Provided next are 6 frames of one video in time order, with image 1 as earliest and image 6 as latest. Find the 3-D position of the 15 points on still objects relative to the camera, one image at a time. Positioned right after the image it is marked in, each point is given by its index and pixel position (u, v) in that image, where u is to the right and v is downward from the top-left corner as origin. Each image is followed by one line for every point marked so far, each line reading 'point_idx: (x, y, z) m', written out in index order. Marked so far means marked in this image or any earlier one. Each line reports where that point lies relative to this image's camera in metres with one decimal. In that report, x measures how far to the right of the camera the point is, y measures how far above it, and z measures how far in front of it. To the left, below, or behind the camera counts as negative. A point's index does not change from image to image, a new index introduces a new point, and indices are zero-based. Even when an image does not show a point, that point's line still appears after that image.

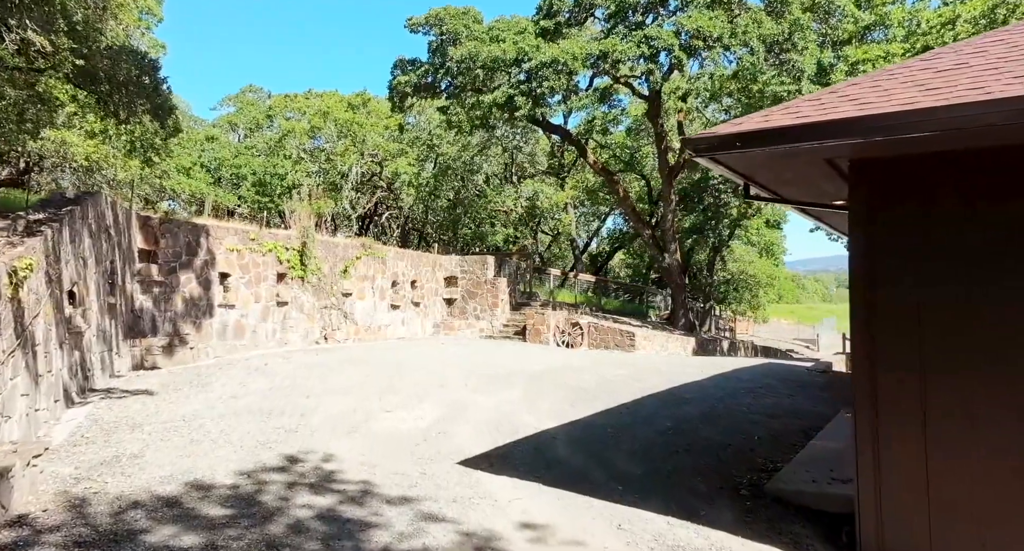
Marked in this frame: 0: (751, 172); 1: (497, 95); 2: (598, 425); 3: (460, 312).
0: (+1.4, +0.6, +3.3) m
1: (-0.4, +4.3, +14.0) m
2: (+0.8, -1.3, +5.1) m
3: (-1.3, -1.0, +14.8) m
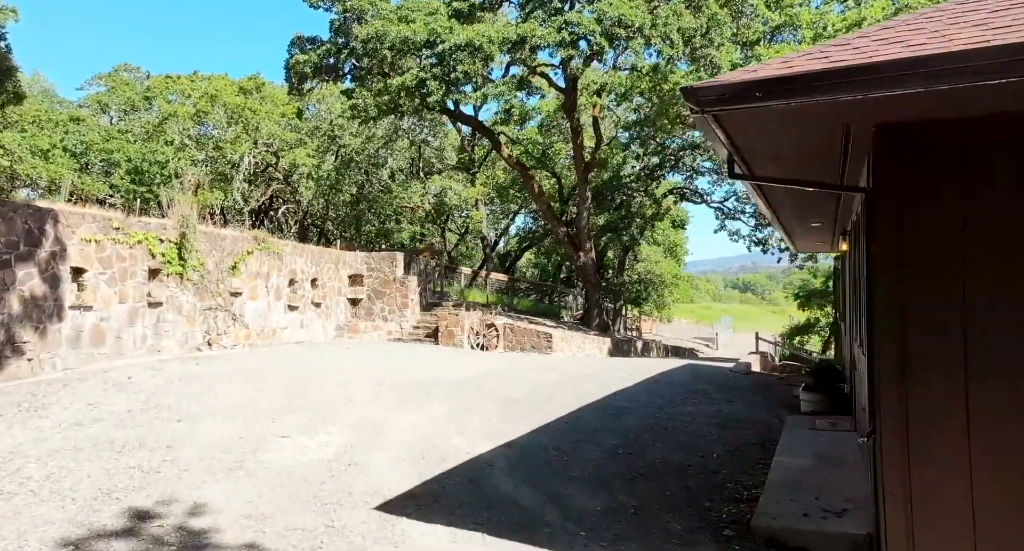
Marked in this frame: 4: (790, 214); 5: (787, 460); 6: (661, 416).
0: (+1.1, +0.6, +2.8) m
1: (-2.4, +4.4, +13.0) m
2: (+0.2, -1.3, +4.4) m
3: (-3.4, -0.9, +13.6) m
4: (+2.4, +0.6, +5.1) m
5: (+1.9, -1.3, +3.9) m
6: (+1.4, -1.3, +5.5) m
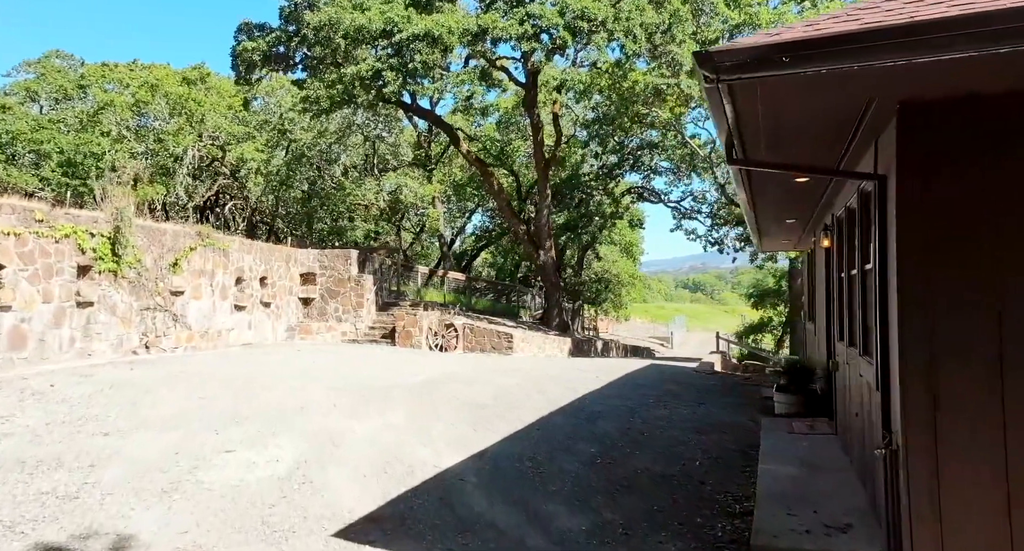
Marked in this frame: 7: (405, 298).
0: (+1.0, +0.6, +2.5) m
1: (-3.2, +4.4, +12.4) m
2: (0.0, -1.3, +4.1) m
3: (-4.3, -0.9, +13.0) m
4: (+2.2, +0.6, +4.9) m
5: (+1.7, -1.2, +3.7) m
6: (+1.1, -1.3, +5.3) m
7: (-2.9, -0.6, +15.6) m
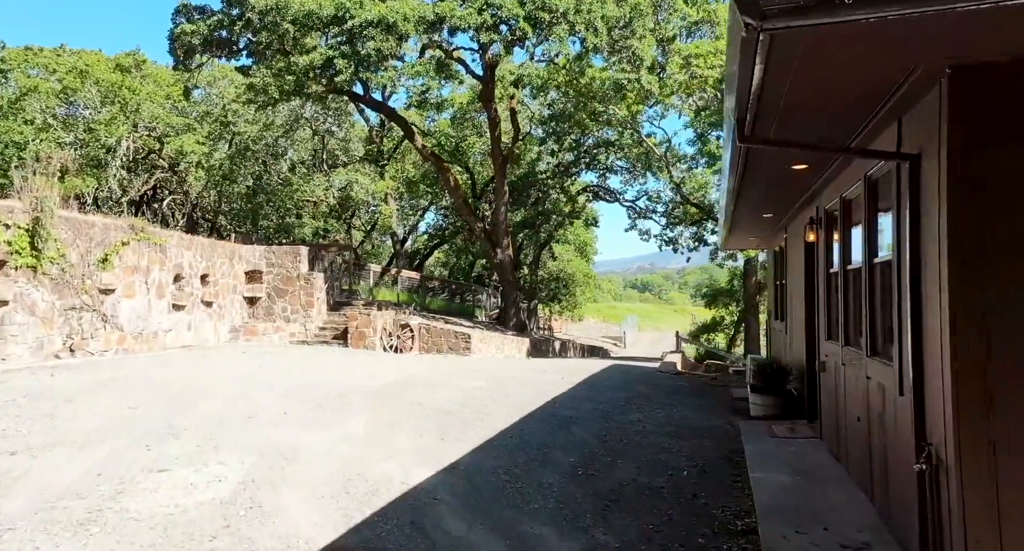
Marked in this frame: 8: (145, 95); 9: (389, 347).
0: (+1.0, +0.7, +2.2) m
1: (-4.0, +4.5, +11.8) m
2: (-0.2, -1.3, +3.8) m
3: (-5.2, -0.8, +12.2) m
4: (+1.9, +0.6, +4.8) m
5: (+1.6, -1.2, +3.5) m
6: (+0.9, -1.3, +5.1) m
7: (-4.0, -0.6, +14.9) m
8: (-11.0, +5.6, +17.3) m
9: (-2.6, -1.5, +12.4) m
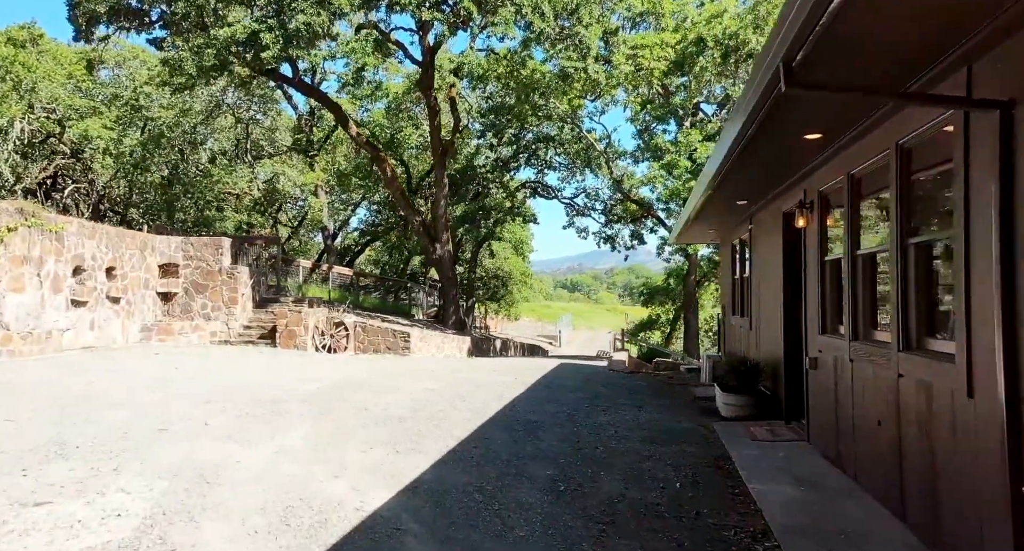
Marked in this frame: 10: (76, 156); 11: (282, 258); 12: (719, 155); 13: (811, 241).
0: (+1.0, +0.7, +1.8) m
1: (-5.0, +4.6, +10.7) m
2: (-0.3, -1.2, +3.2) m
3: (-6.3, -0.7, +11.1) m
4: (+1.7, +0.7, +4.4) m
5: (+1.4, -1.2, +3.2) m
6: (+0.6, -1.2, +4.6) m
7: (-5.4, -0.4, +13.9) m
8: (-12.6, +5.8, +15.4) m
9: (-3.7, -1.4, +11.5) m
10: (-11.6, +3.4, +15.3) m
11: (-5.7, +0.5, +14.3) m
12: (+1.3, +0.7, +3.7) m
13: (+2.0, +0.2, +4.0) m
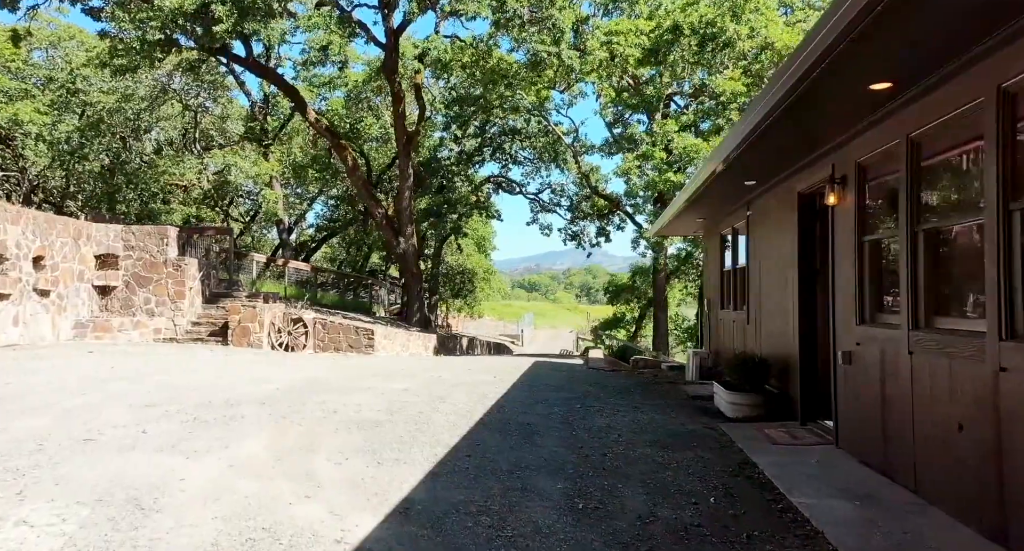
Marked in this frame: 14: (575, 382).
0: (+1.2, +0.8, +1.4) m
1: (-5.5, +4.7, +9.8) m
2: (-0.3, -1.1, +2.7) m
3: (-6.8, -0.5, +10.1) m
4: (+1.6, +0.8, +4.0) m
5: (+1.5, -1.1, +2.8) m
6: (+0.5, -1.1, +4.1) m
7: (-6.1, -0.3, +13.0) m
8: (-13.3, +6.0, +13.9) m
9: (-4.3, -1.3, +10.7) m
10: (-12.4, +3.6, +13.9) m
11: (-6.4, +0.6, +13.3) m
12: (+1.4, +0.8, +3.2) m
13: (+2.0, +0.3, +3.6) m
14: (+0.8, -1.3, +7.0) m
